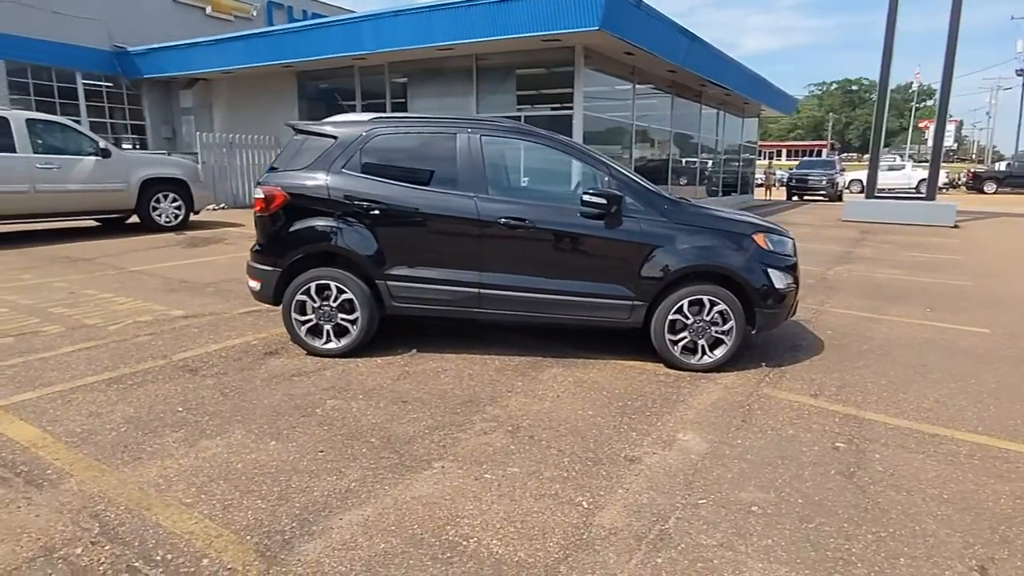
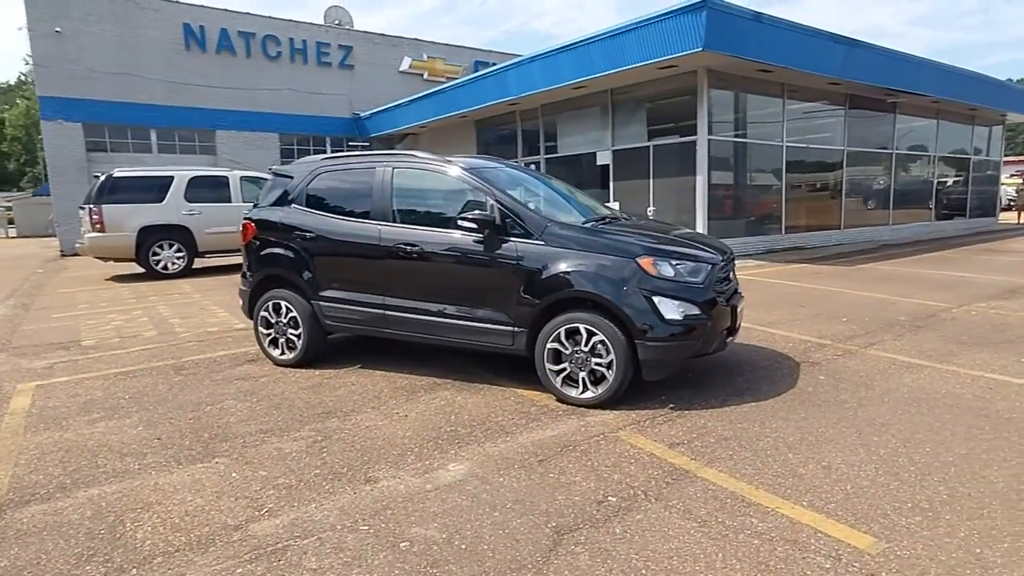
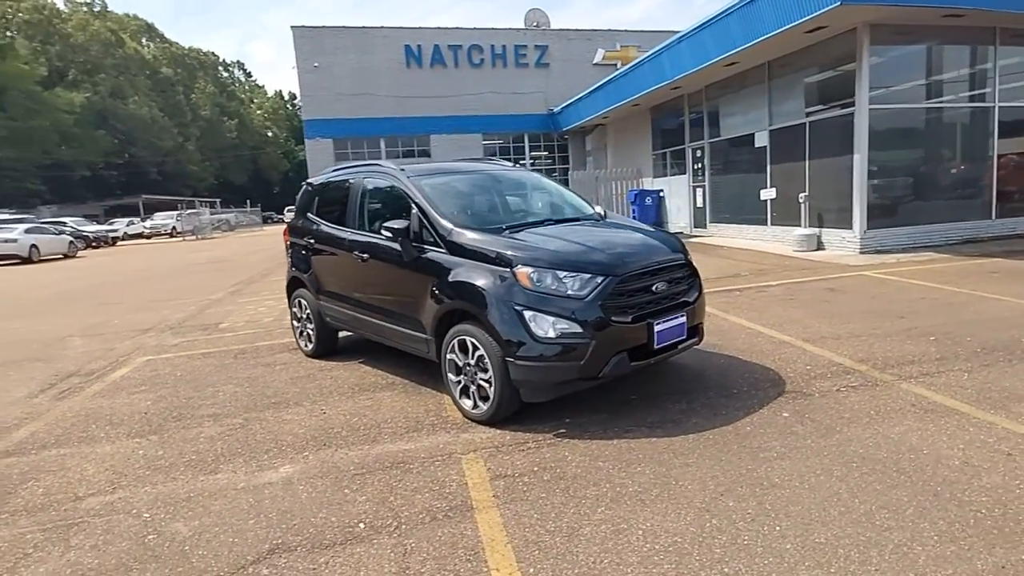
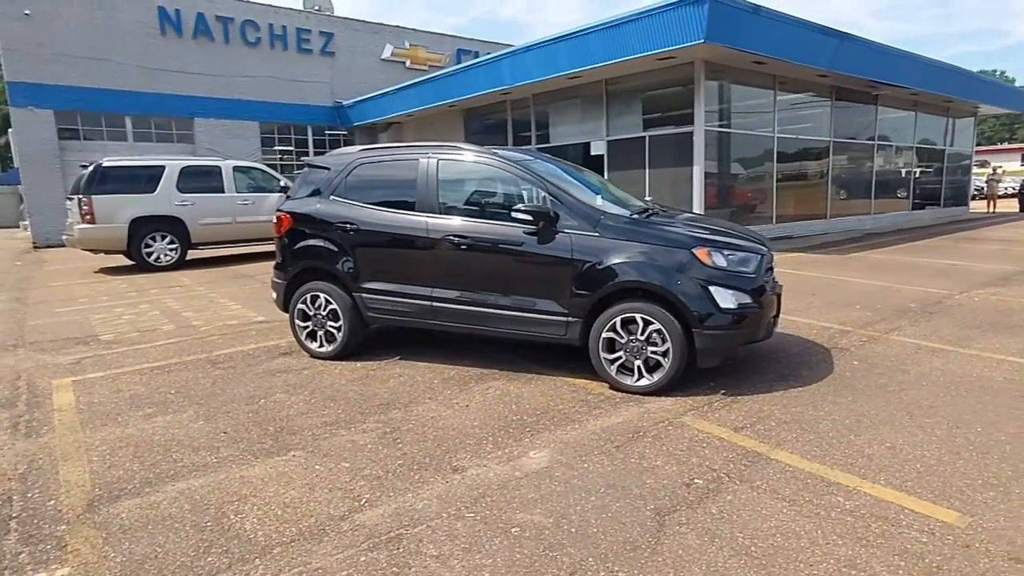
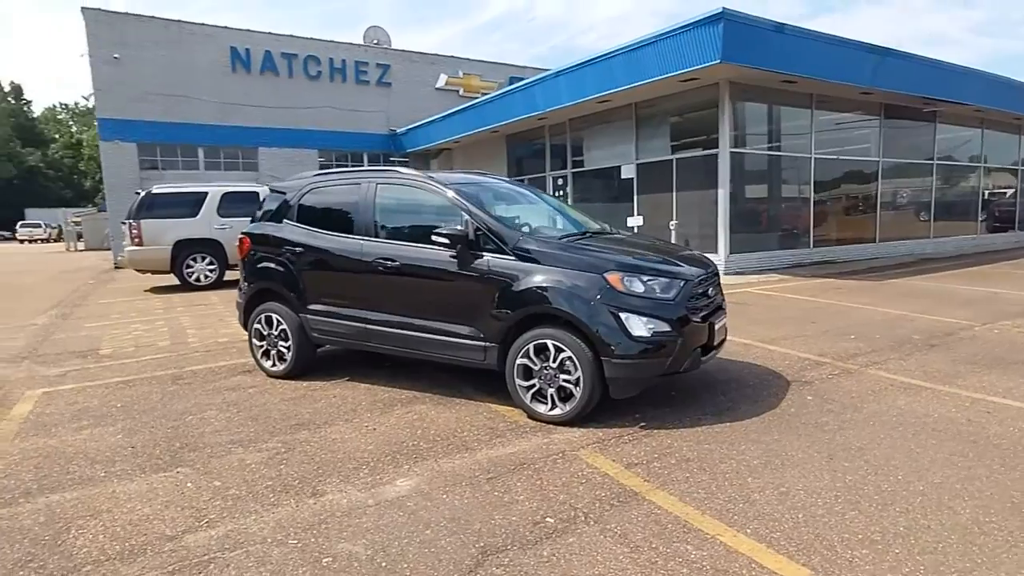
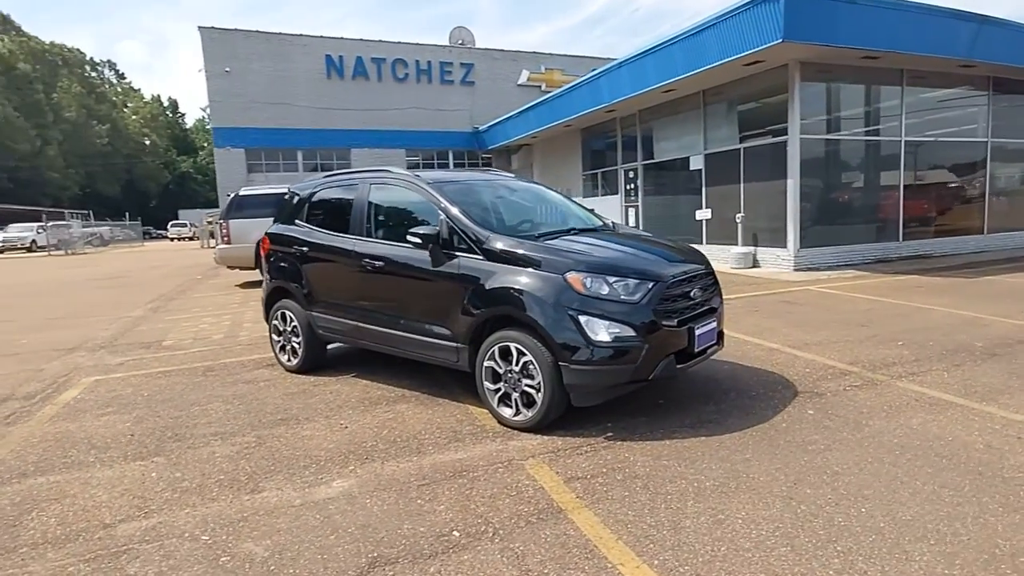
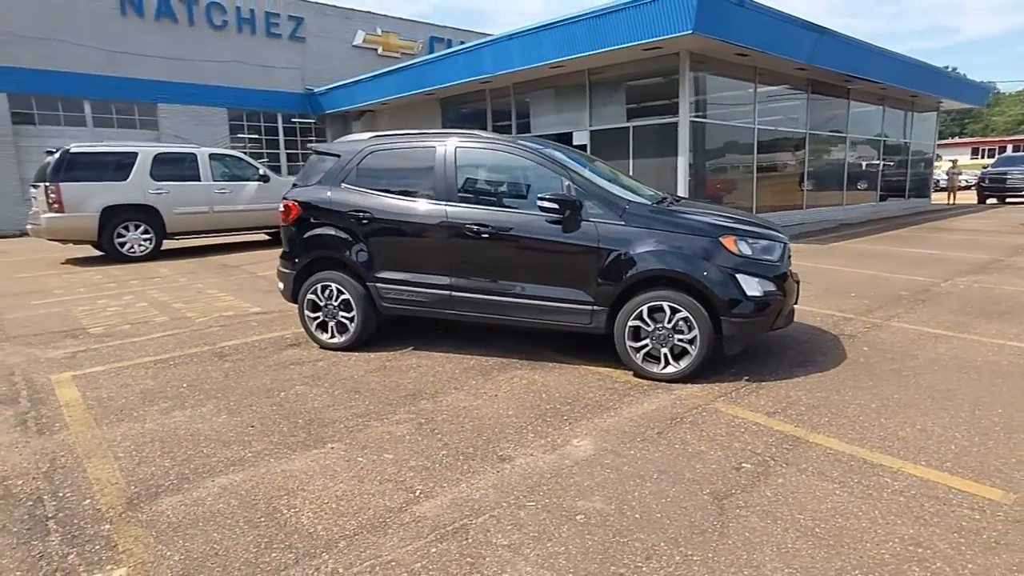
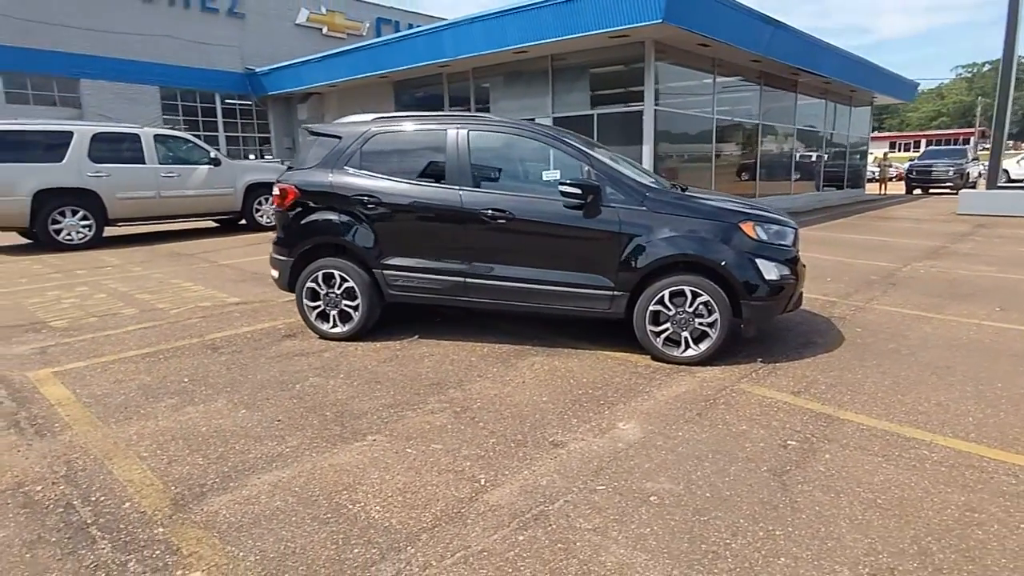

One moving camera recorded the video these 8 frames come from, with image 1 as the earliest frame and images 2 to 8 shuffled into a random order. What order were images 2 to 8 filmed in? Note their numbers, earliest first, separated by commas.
8, 7, 4, 2, 5, 6, 3
